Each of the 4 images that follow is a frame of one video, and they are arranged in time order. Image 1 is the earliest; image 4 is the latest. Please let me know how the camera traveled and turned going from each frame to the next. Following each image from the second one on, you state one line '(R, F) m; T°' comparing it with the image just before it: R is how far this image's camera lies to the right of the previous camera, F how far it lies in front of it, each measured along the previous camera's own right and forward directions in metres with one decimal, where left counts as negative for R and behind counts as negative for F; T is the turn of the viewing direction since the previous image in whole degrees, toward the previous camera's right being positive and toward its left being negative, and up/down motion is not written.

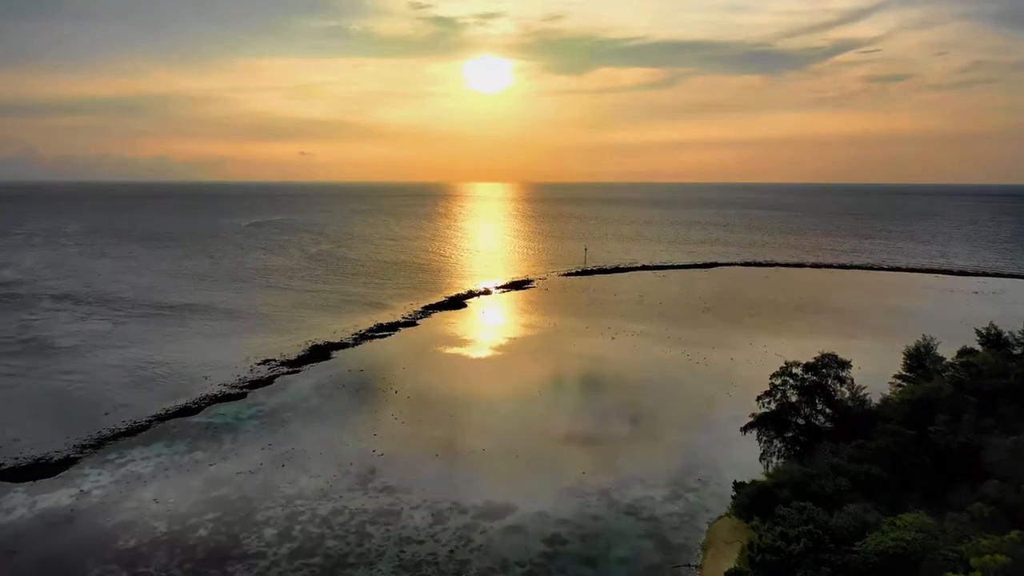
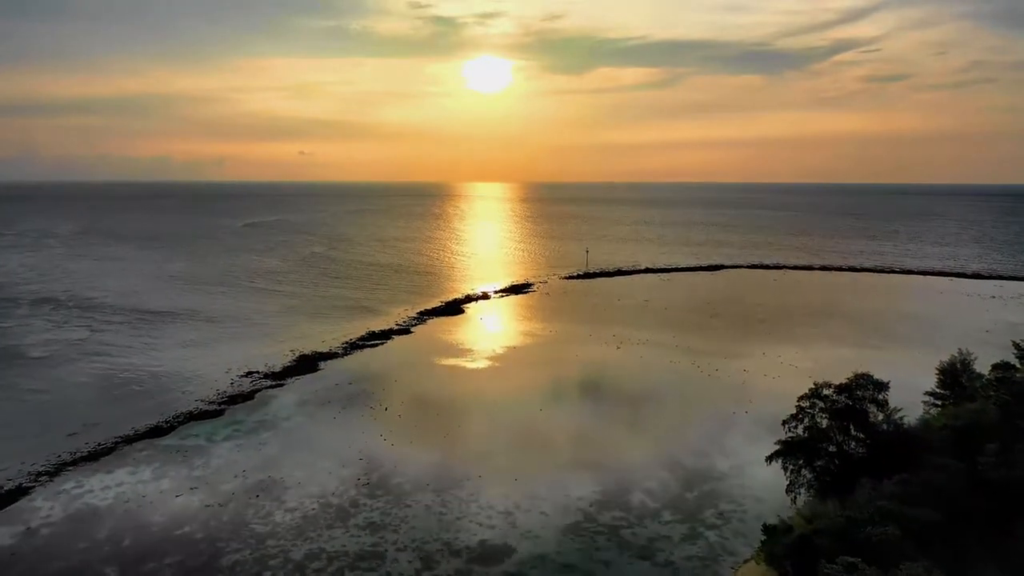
(0.0, +2.1) m; 0°
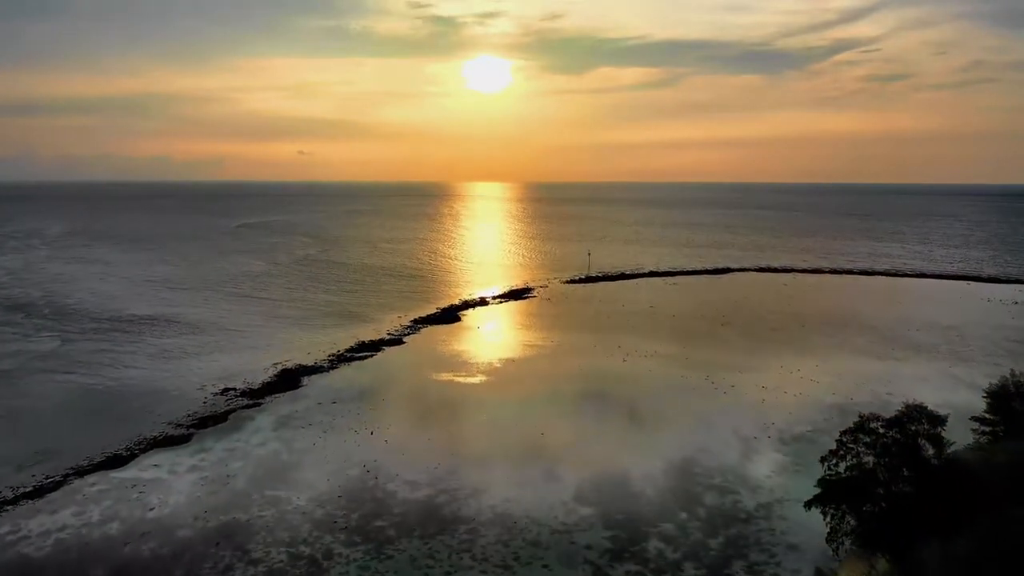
(0.0, +2.4) m; 0°
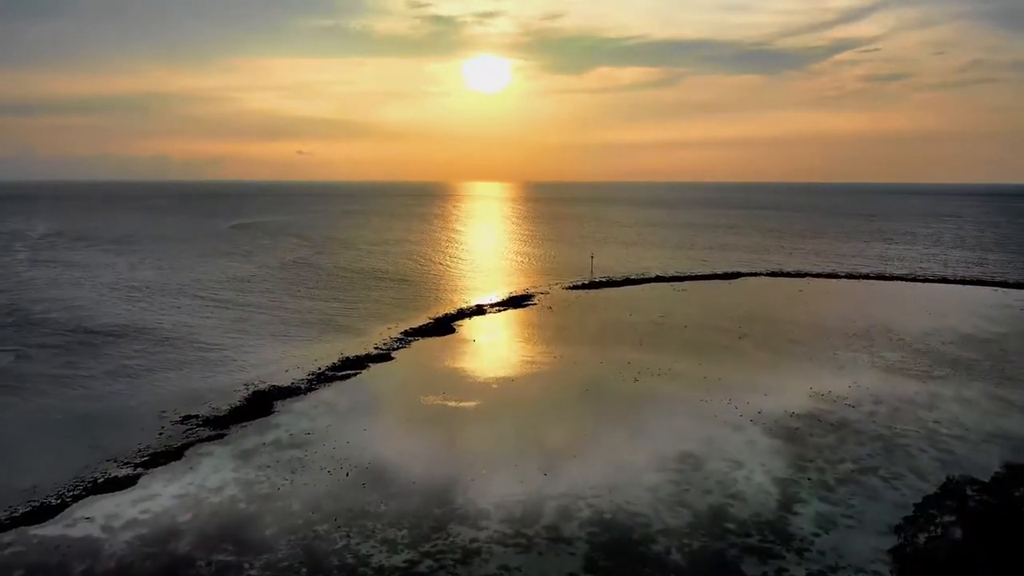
(0.0, +3.3) m; 0°
